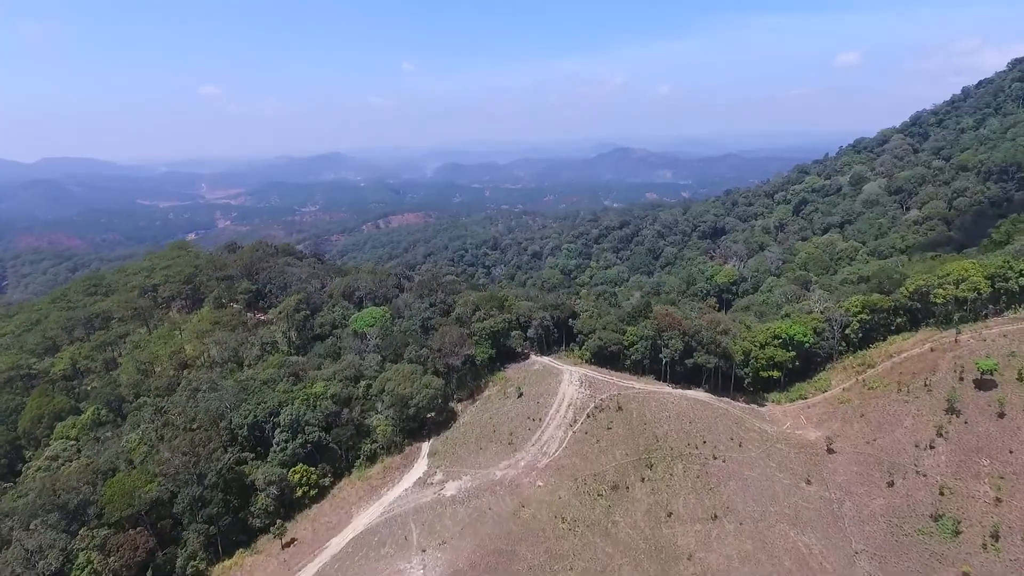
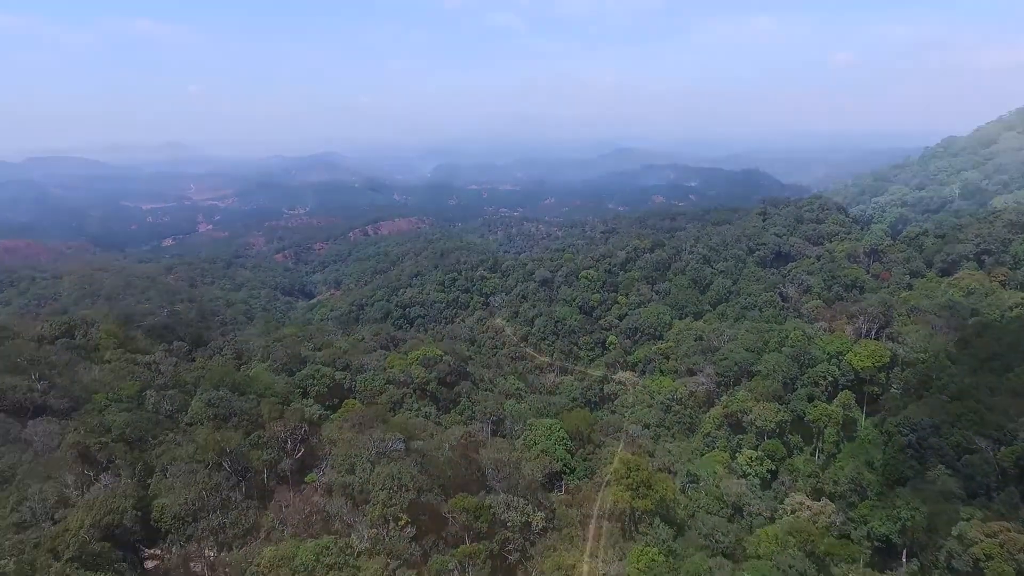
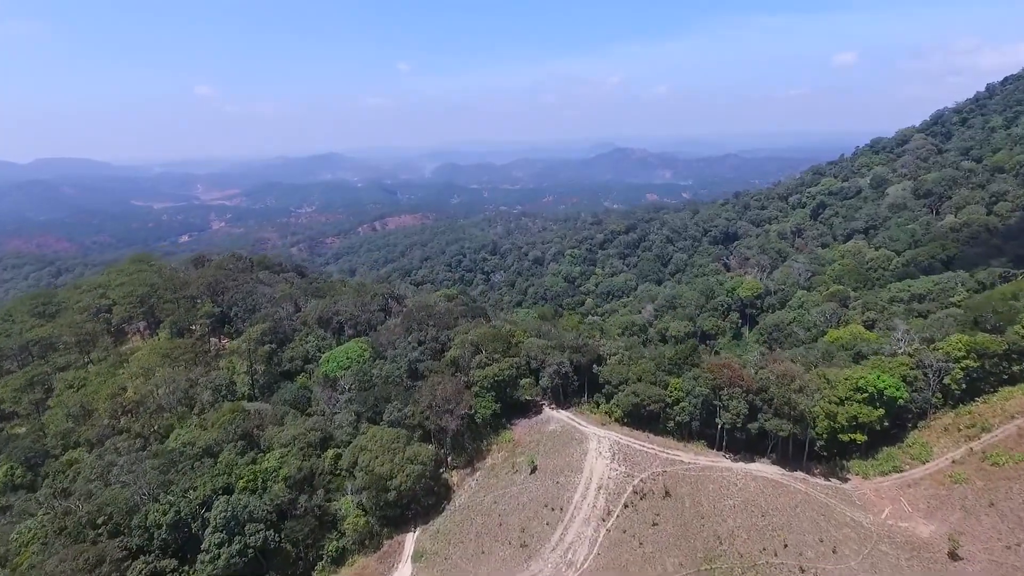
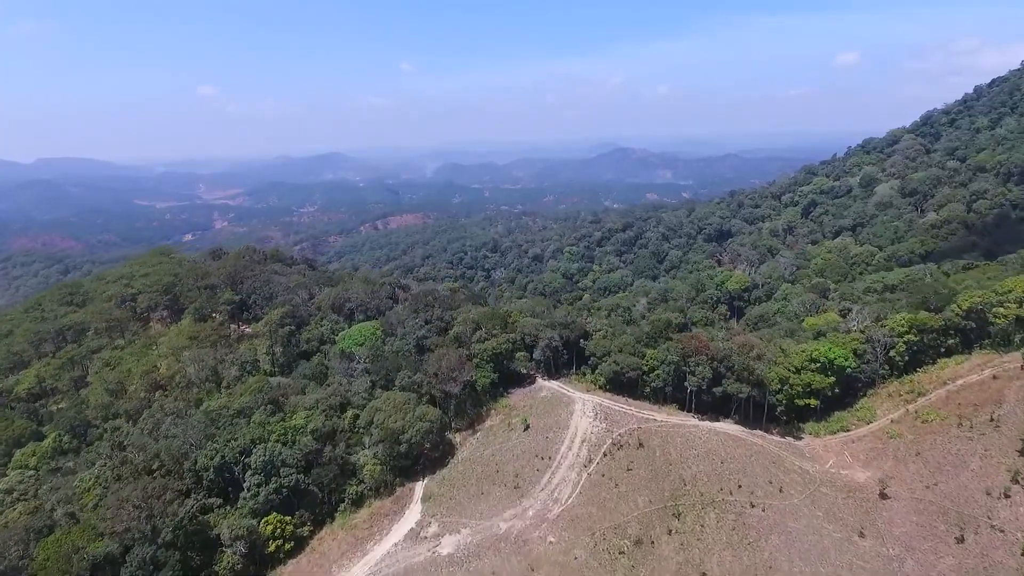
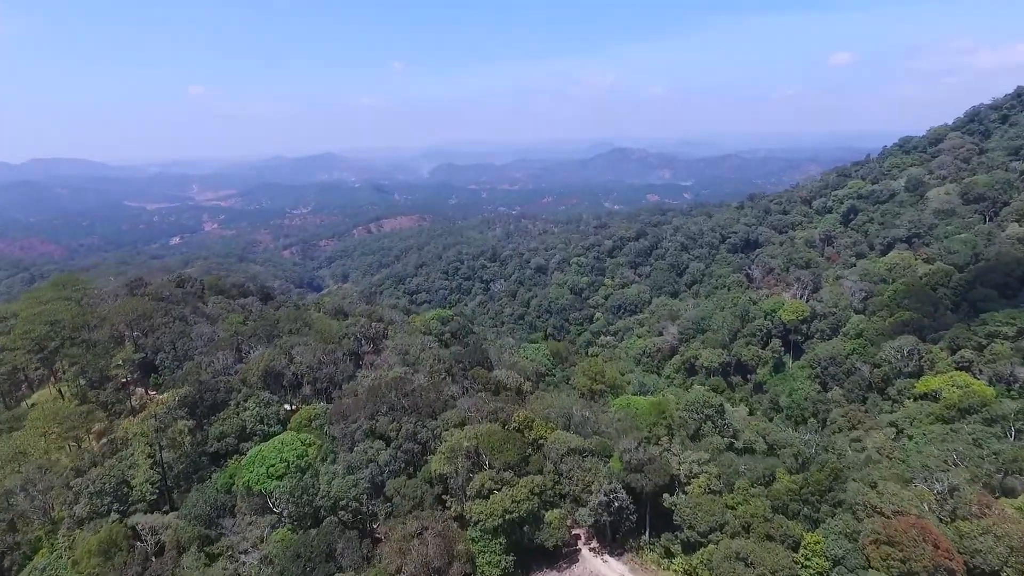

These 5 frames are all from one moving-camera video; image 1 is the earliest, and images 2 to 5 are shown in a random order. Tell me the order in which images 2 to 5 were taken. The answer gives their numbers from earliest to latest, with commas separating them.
4, 3, 5, 2
